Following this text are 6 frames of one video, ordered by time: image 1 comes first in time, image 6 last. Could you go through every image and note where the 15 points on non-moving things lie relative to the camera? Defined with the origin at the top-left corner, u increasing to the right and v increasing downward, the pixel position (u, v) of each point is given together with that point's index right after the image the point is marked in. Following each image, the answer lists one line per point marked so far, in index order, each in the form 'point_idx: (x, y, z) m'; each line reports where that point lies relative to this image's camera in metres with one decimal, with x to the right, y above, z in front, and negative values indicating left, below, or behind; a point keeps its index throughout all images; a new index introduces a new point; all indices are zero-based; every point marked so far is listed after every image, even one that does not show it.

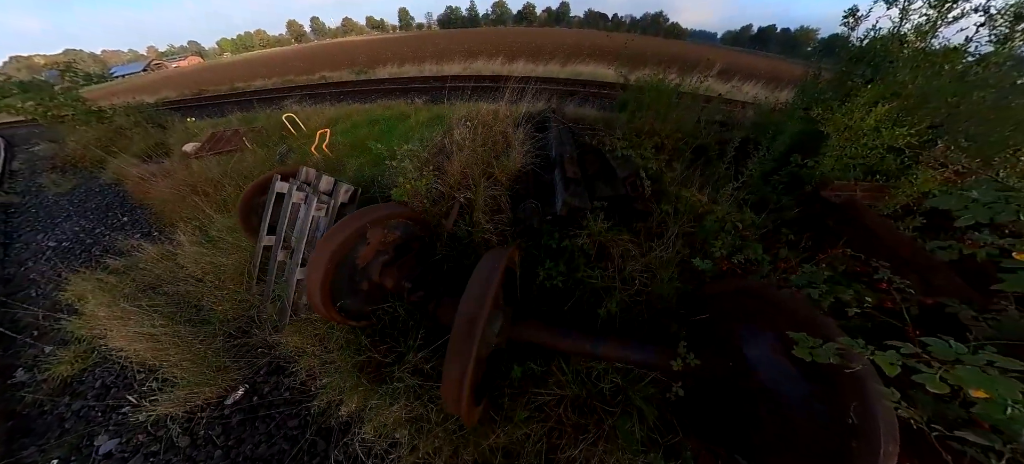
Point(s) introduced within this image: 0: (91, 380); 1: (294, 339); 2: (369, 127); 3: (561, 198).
0: (-4.0, -1.3, +2.8) m
1: (-2.0, -0.9, +2.7) m
2: (-3.0, +2.2, +6.0) m
3: (+0.5, +0.4, +2.8) m
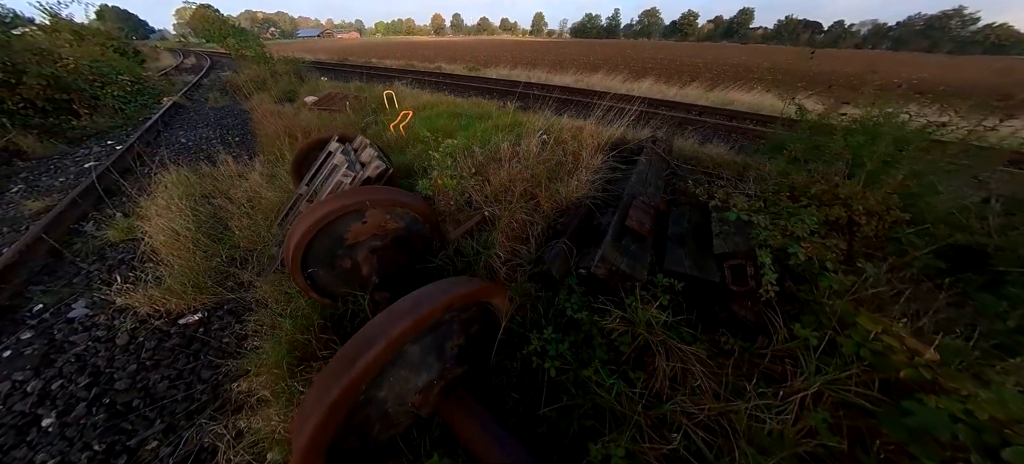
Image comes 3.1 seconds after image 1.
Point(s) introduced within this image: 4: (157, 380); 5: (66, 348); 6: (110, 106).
0: (-4.0, -0.2, +3.0) m
1: (-2.1, -0.5, +2.4) m
2: (-1.3, +2.3, +6.0) m
3: (+0.7, -0.1, +2.1) m
4: (-2.3, -1.0, +1.9) m
5: (-3.1, -0.8, +2.0) m
6: (-10.5, +3.3, +7.5) m
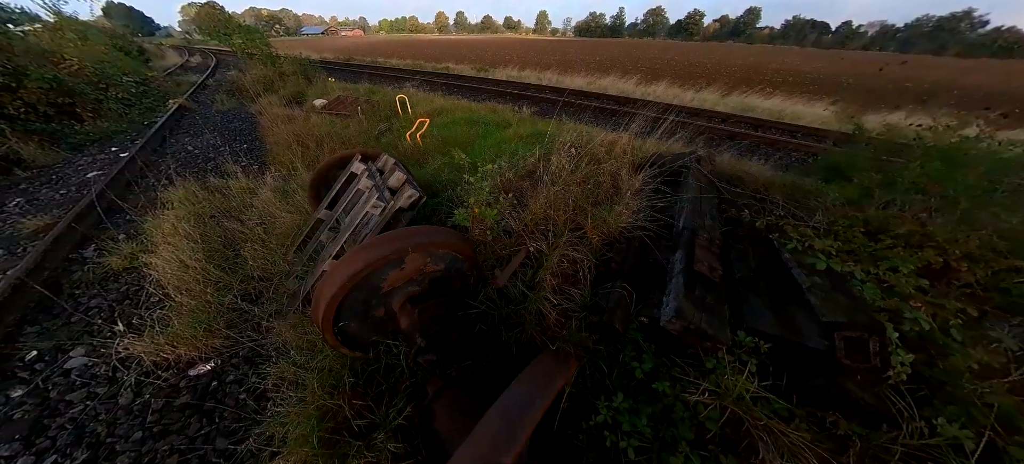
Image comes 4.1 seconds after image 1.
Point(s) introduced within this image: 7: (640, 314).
0: (-3.7, -0.5, +2.7) m
1: (-1.7, -0.8, +2.2) m
2: (-0.9, +2.1, +5.7) m
3: (+1.0, -0.4, +1.8) m
4: (-2.0, -1.3, +1.6) m
5: (-2.8, -1.1, +1.8) m
6: (-10.0, +3.1, +7.2) m
7: (+0.9, -0.6, +2.0) m
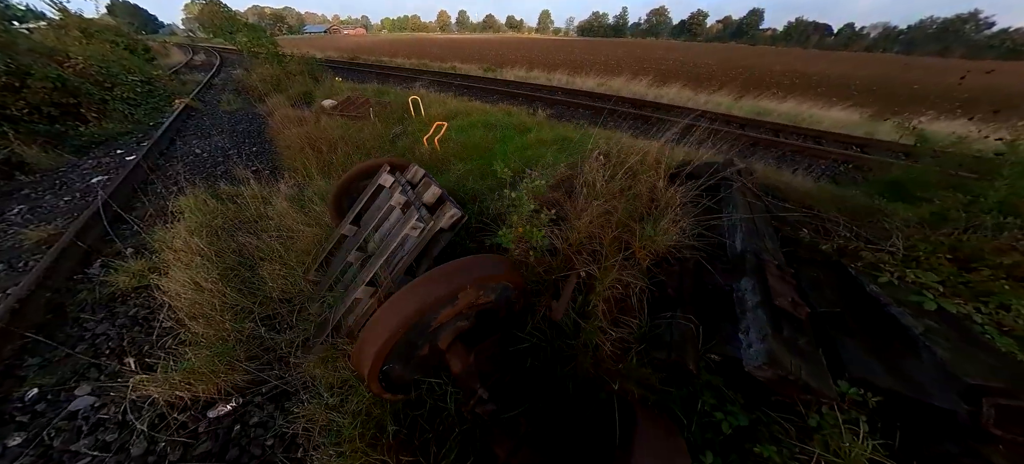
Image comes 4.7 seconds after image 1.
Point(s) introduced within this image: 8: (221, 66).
0: (-3.3, -0.6, +2.5) m
1: (-1.3, -0.9, +2.0) m
2: (-0.5, +1.9, +5.5) m
3: (+1.4, -0.6, +1.6) m
4: (-1.6, -1.4, +1.4) m
5: (-2.4, -1.2, +1.6) m
6: (-9.6, +3.0, +7.0) m
7: (+1.3, -0.8, +1.8) m
8: (-14.3, +8.2, +14.2) m
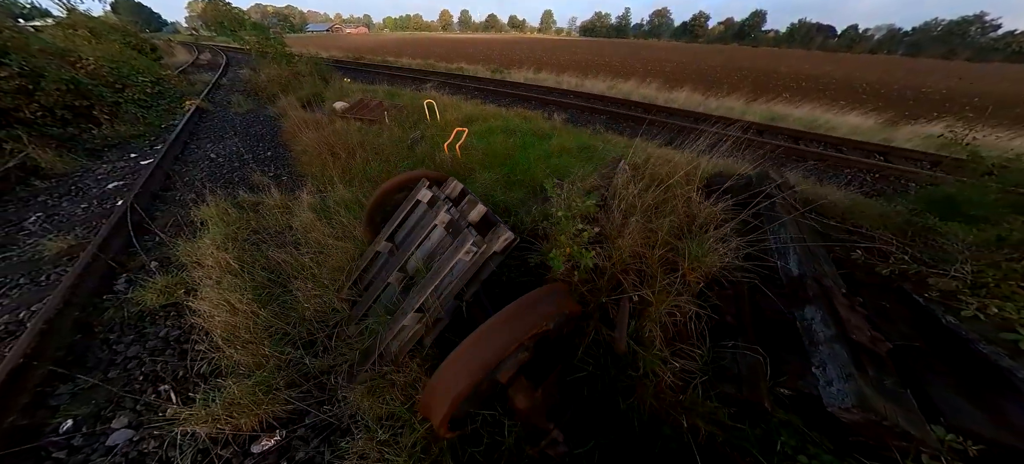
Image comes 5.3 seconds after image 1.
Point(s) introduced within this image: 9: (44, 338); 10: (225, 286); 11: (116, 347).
0: (-2.9, -0.7, +2.4) m
1: (-1.0, -1.1, +1.9) m
2: (-0.1, +1.7, +5.4) m
3: (+1.8, -0.8, +1.5) m
4: (-1.2, -1.6, +1.3) m
5: (-2.0, -1.4, +1.5) m
6: (-9.2, +2.9, +6.9) m
7: (+1.6, -0.9, +1.7) m
8: (-13.8, +8.1, +14.1) m
9: (-3.4, -0.8, +2.1) m
10: (-2.4, -0.5, +2.4) m
11: (-3.0, -0.9, +2.2) m
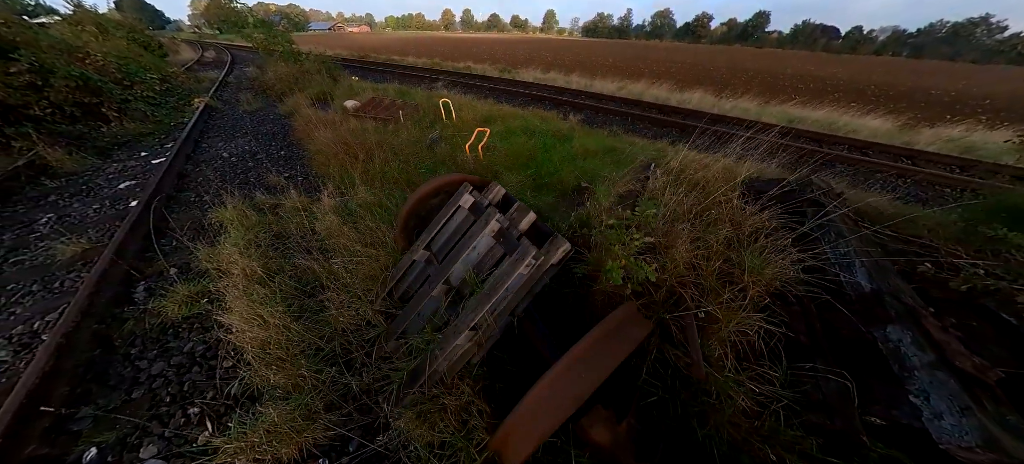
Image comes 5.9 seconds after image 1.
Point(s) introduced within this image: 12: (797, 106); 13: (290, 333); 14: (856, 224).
0: (-2.5, -0.8, +2.2) m
1: (-0.6, -1.1, +1.7) m
2: (+0.3, +1.7, +5.2) m
3: (+2.2, -0.9, +1.3) m
4: (-0.9, -1.6, +1.2) m
5: (-1.7, -1.5, +1.3) m
6: (-8.8, +2.9, +6.8) m
7: (+2.0, -1.0, +1.5) m
8: (-13.3, +8.2, +13.9) m
9: (-3.0, -0.8, +1.9) m
10: (-2.0, -0.5, +2.3) m
11: (-2.6, -0.9, +2.0) m
12: (+10.0, +4.3, +9.8) m
13: (-1.6, -0.7, +2.1) m
14: (+3.4, +0.1, +2.8) m
